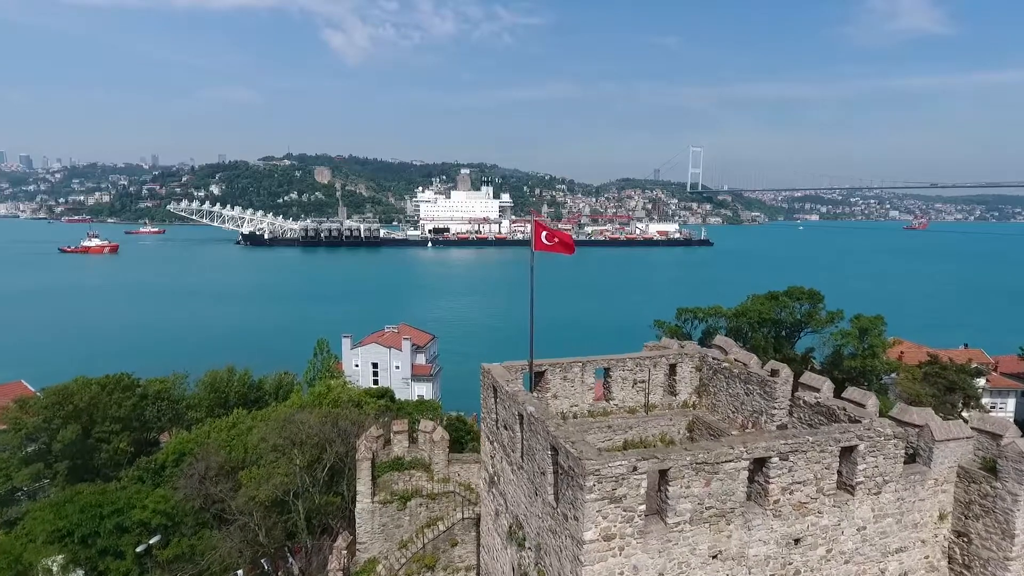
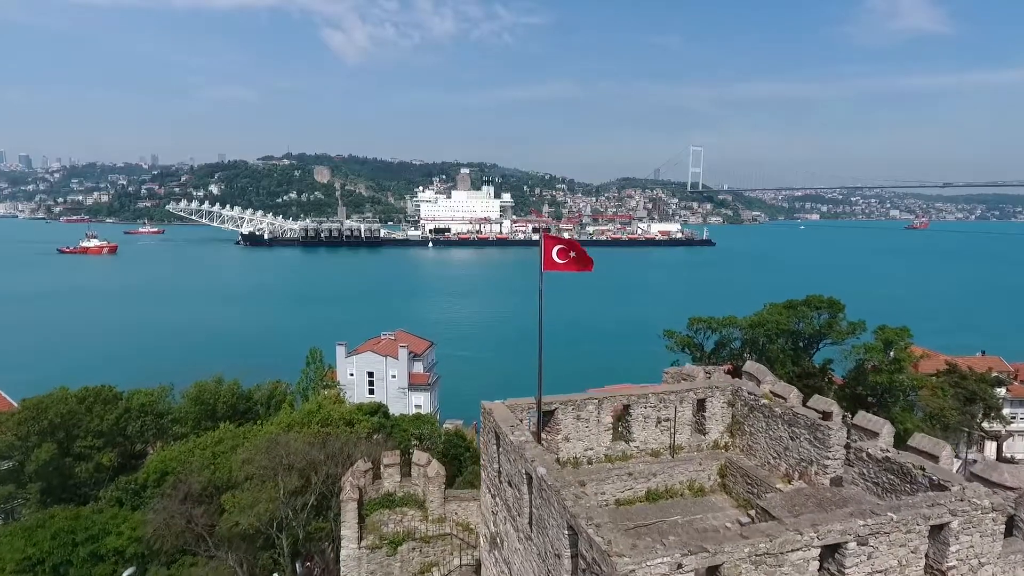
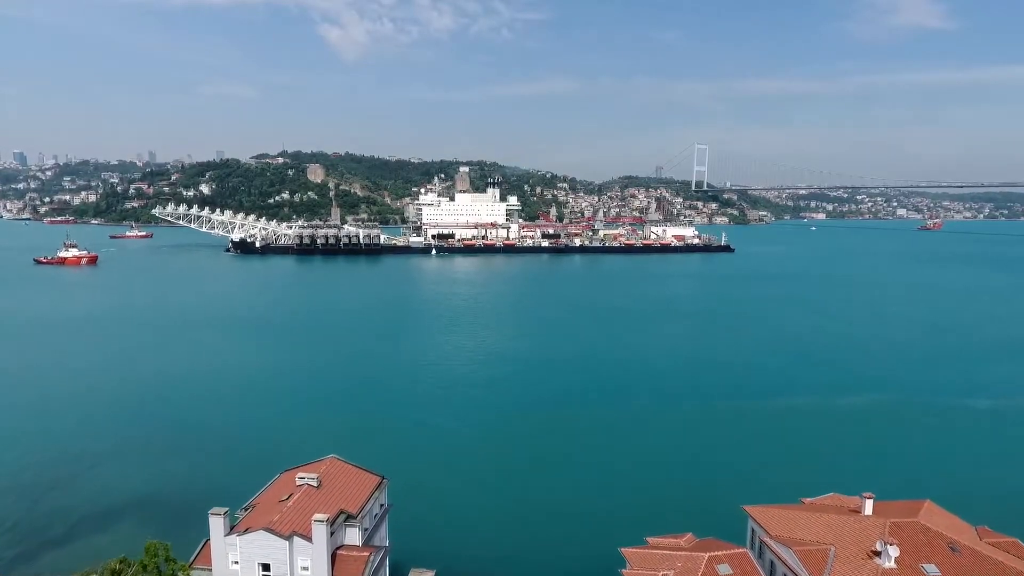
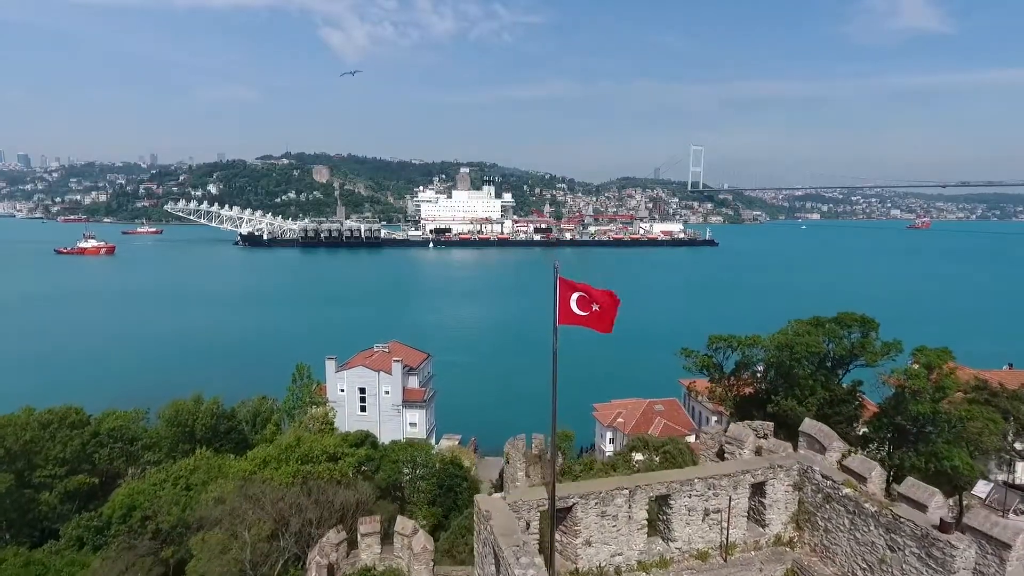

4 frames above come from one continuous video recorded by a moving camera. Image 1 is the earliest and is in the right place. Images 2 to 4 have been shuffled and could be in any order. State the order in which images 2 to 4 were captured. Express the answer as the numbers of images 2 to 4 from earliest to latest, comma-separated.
2, 4, 3
